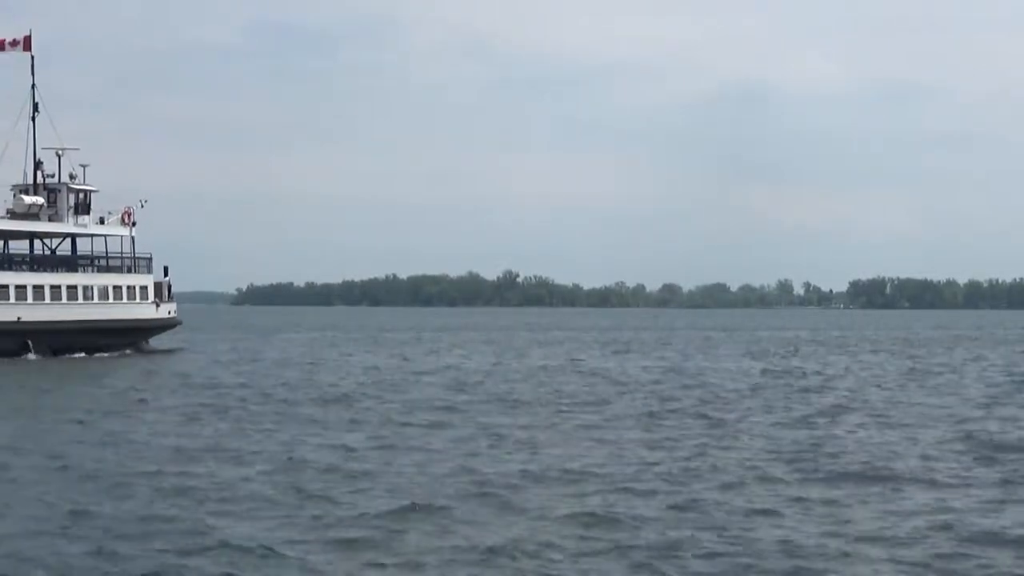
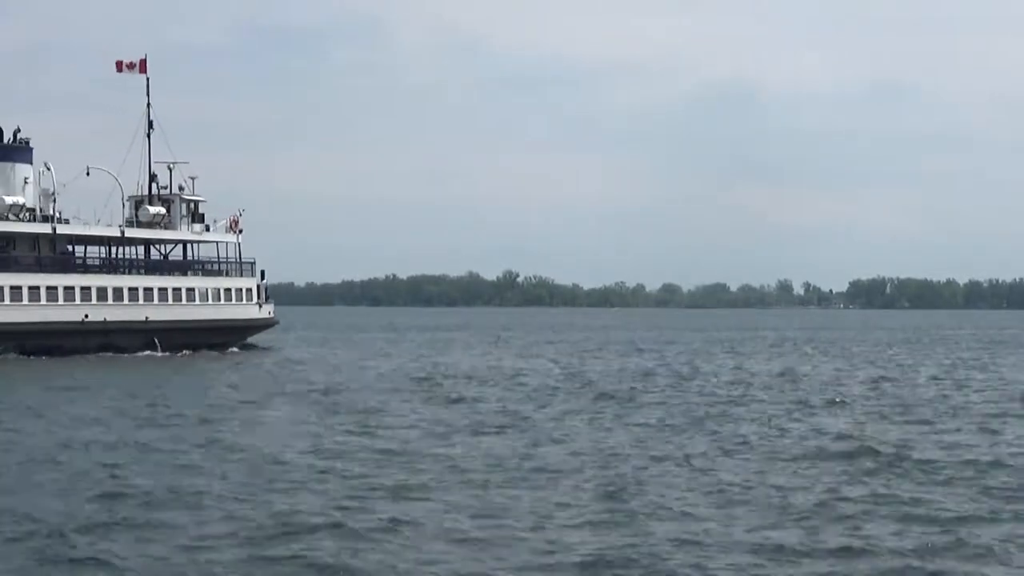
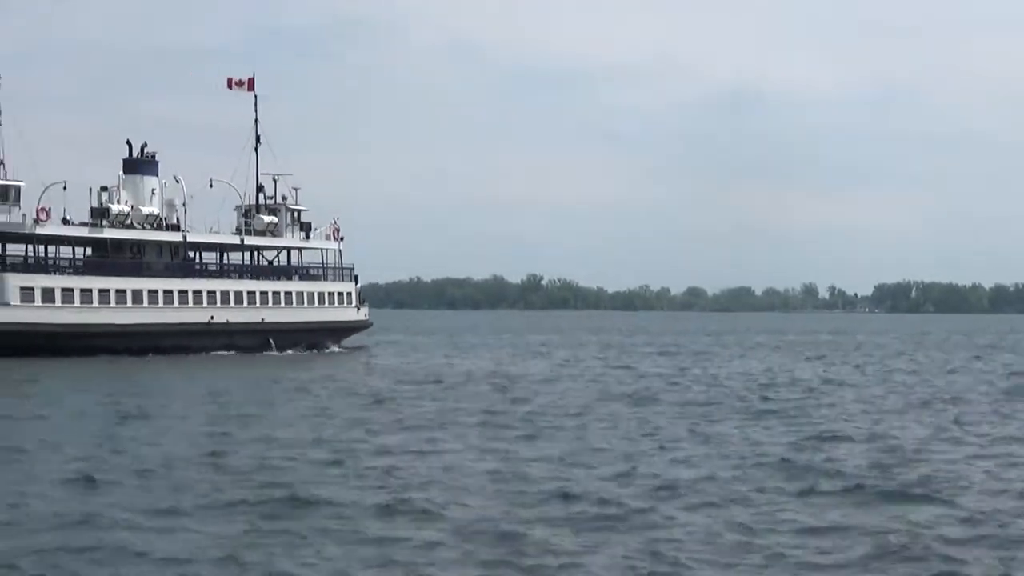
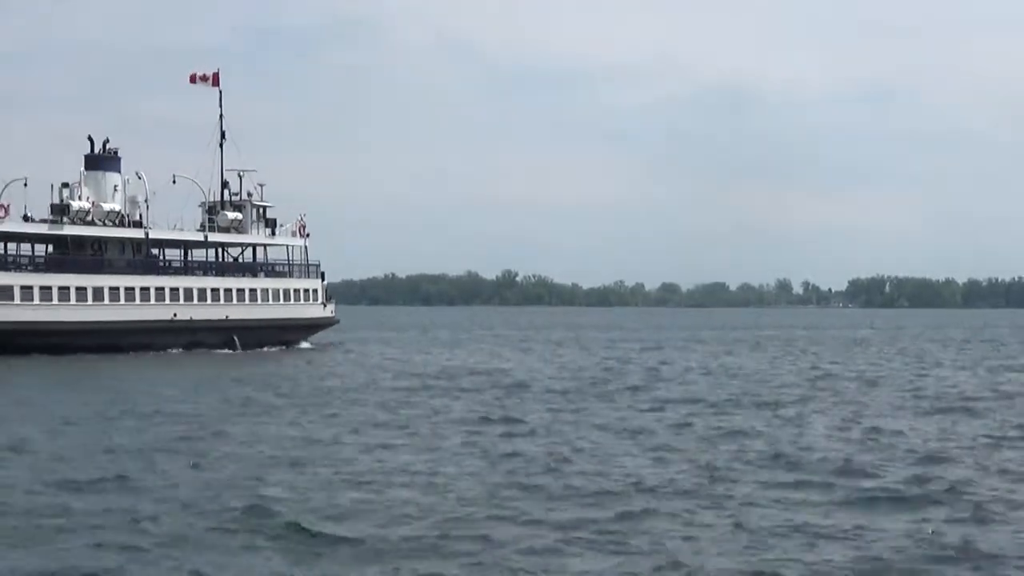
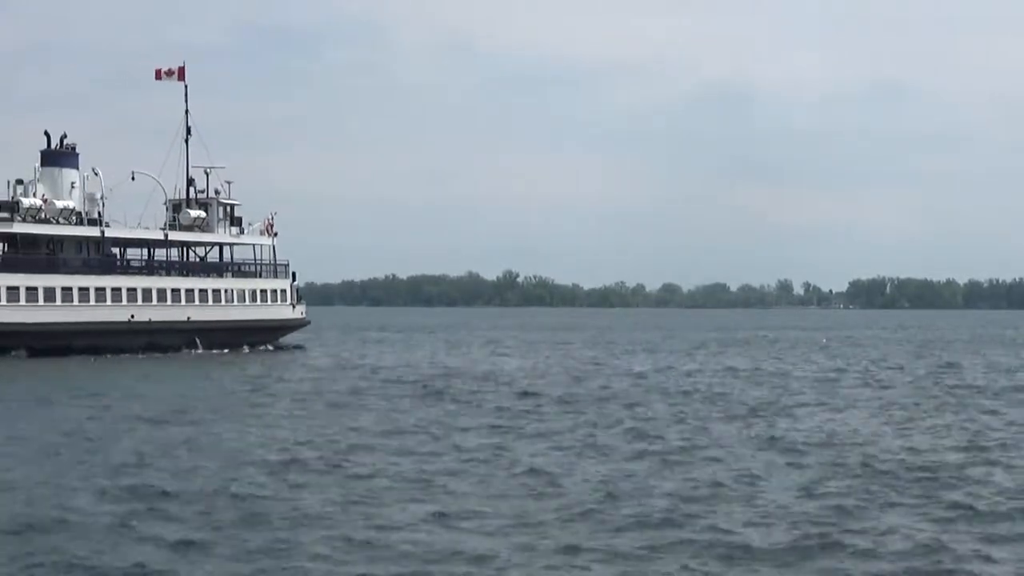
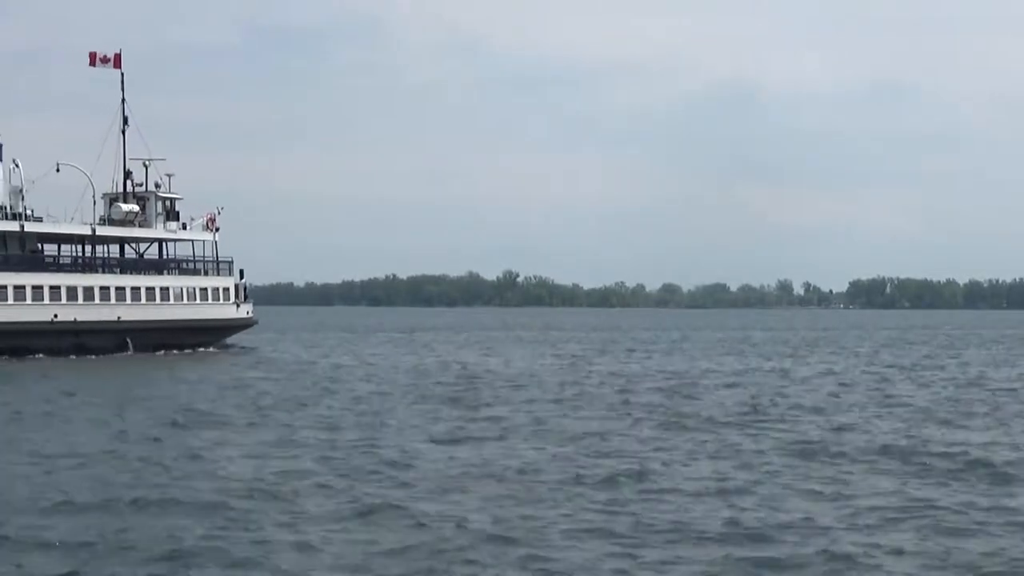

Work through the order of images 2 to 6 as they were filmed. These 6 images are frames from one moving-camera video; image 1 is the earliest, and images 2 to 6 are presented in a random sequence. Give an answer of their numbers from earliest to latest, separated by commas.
6, 2, 5, 4, 3
